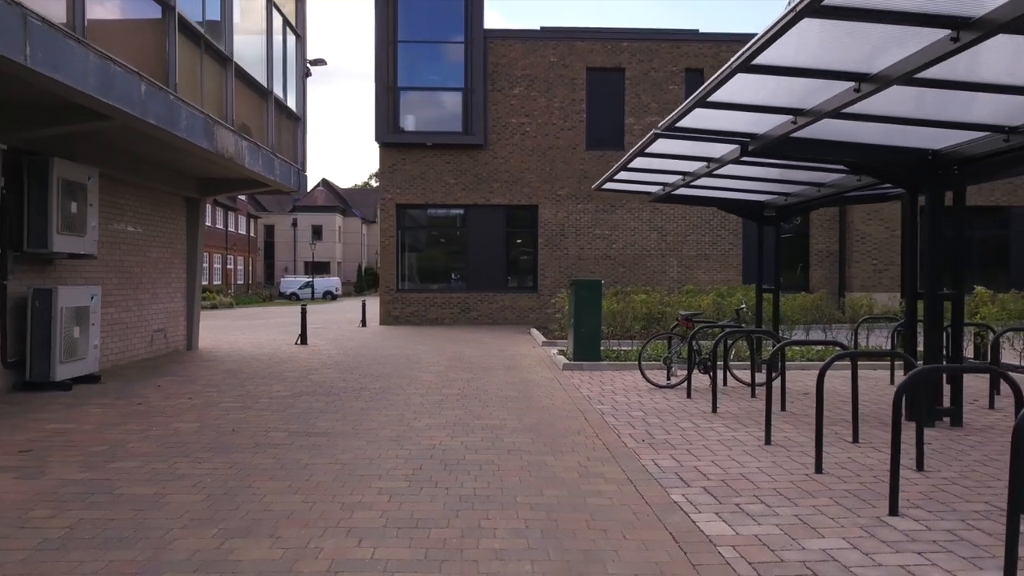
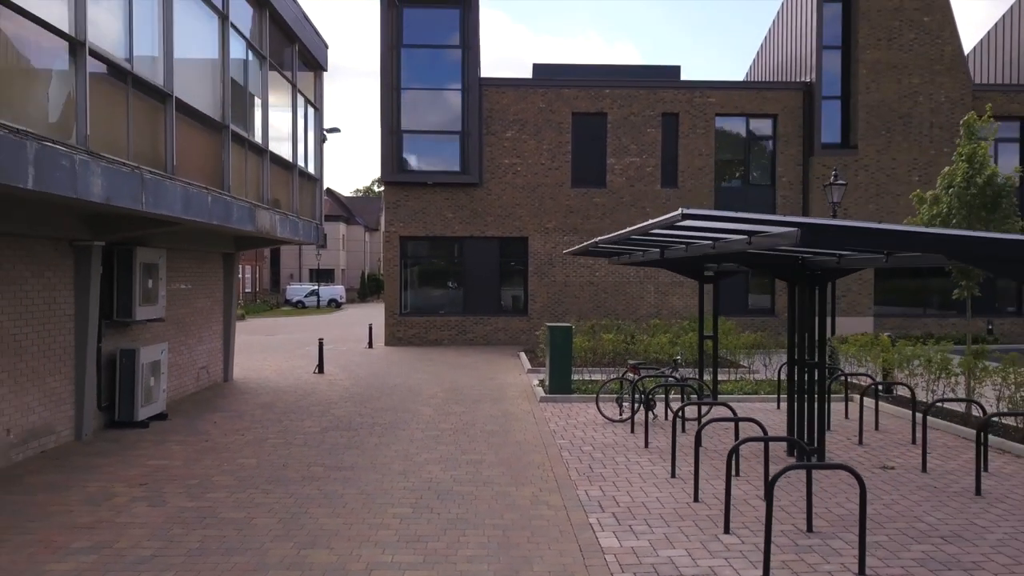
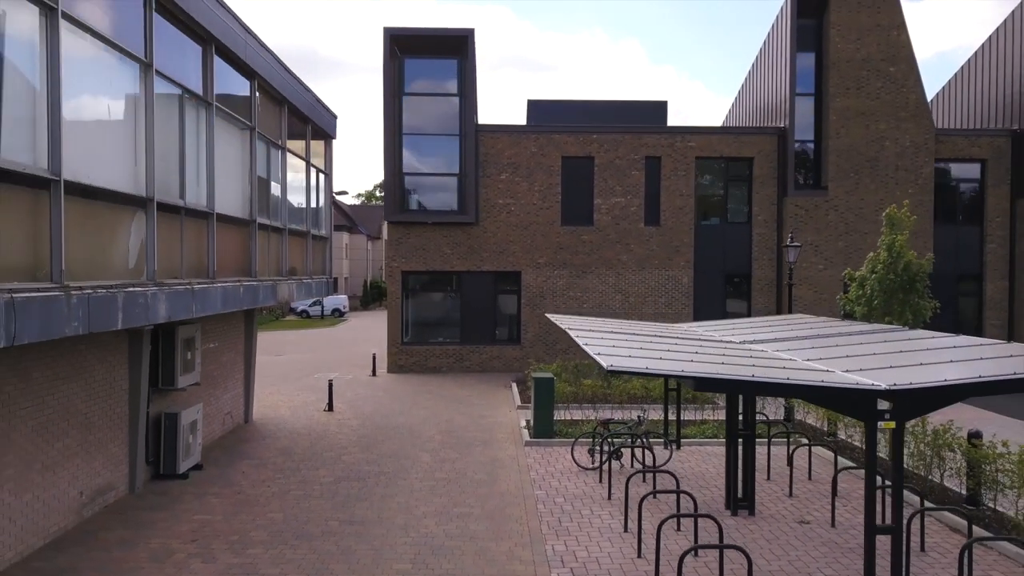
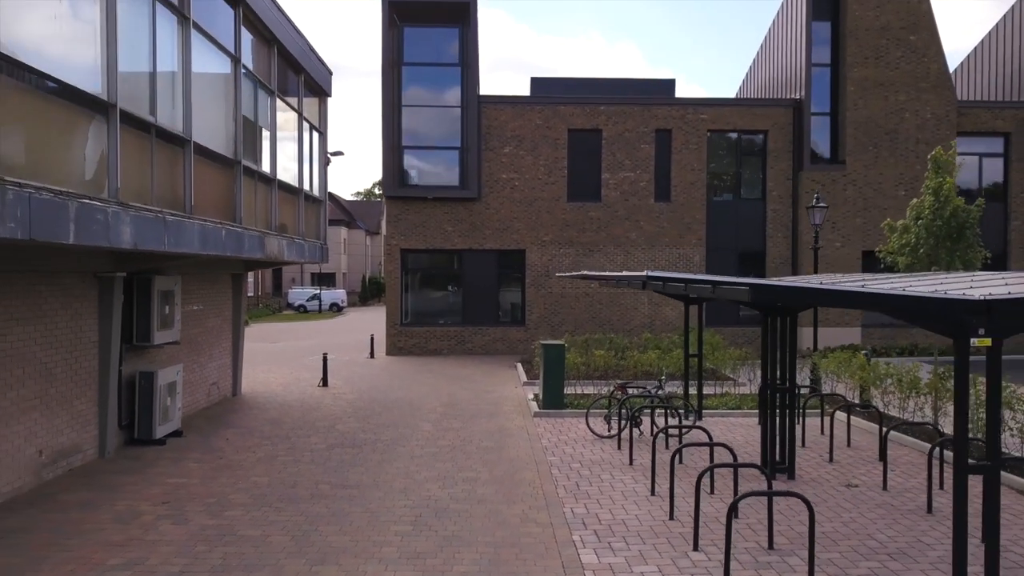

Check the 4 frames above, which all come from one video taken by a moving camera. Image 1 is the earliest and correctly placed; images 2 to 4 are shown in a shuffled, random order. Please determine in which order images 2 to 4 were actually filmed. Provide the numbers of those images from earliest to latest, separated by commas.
2, 4, 3
